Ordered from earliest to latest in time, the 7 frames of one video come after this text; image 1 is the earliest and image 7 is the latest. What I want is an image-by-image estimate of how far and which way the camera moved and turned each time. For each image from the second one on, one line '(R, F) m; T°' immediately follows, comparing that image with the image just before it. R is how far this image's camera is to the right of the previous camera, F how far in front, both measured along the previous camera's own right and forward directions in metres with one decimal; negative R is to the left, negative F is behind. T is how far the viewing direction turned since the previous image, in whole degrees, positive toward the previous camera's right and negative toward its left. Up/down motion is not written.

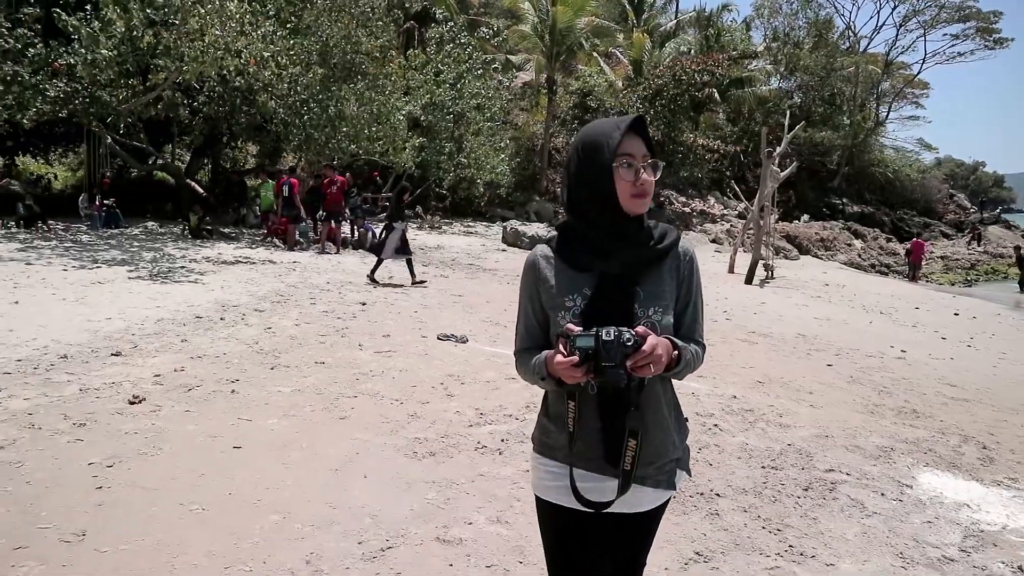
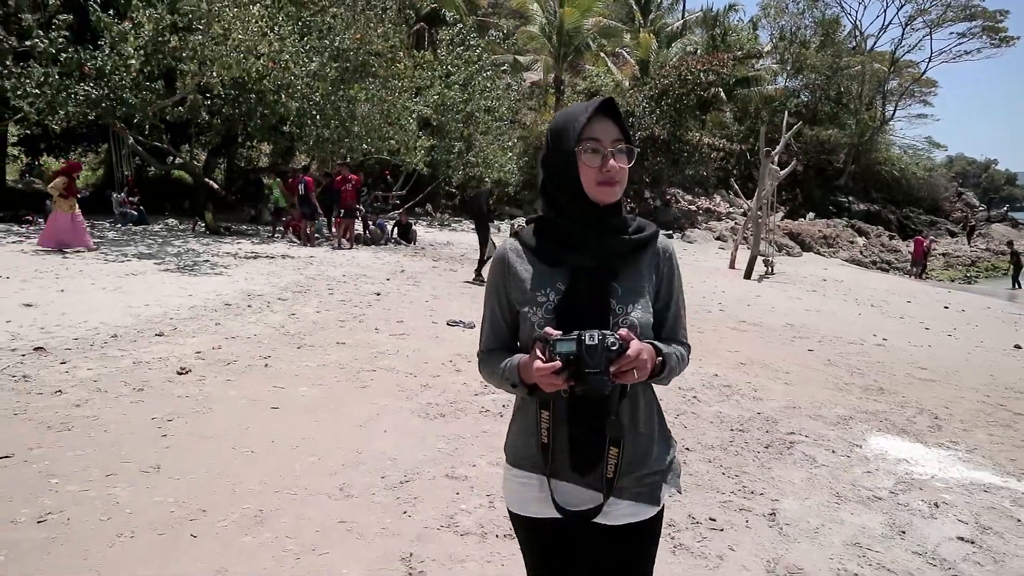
(+0.1, -0.7) m; -1°
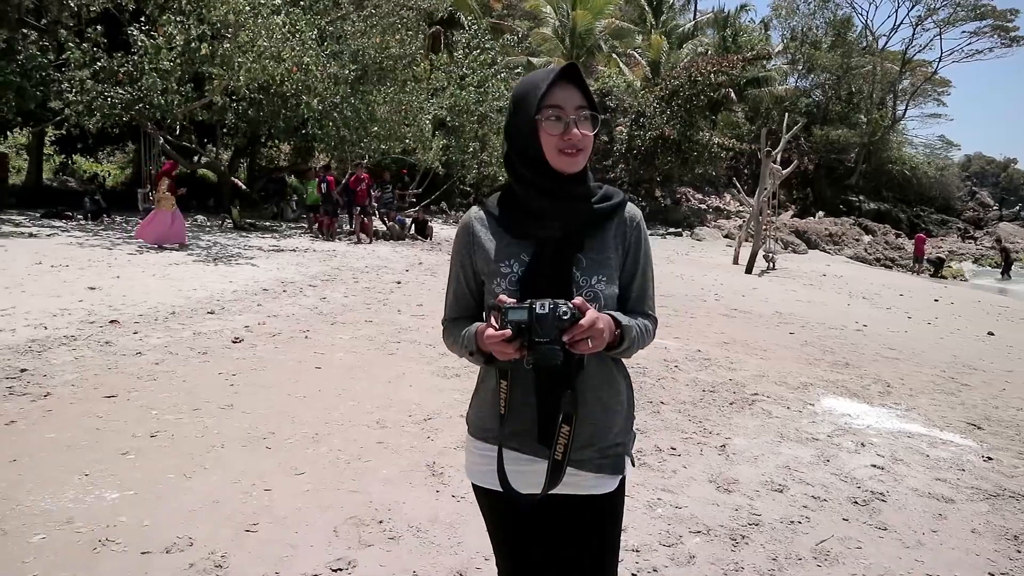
(+0.1, -0.9) m; -1°
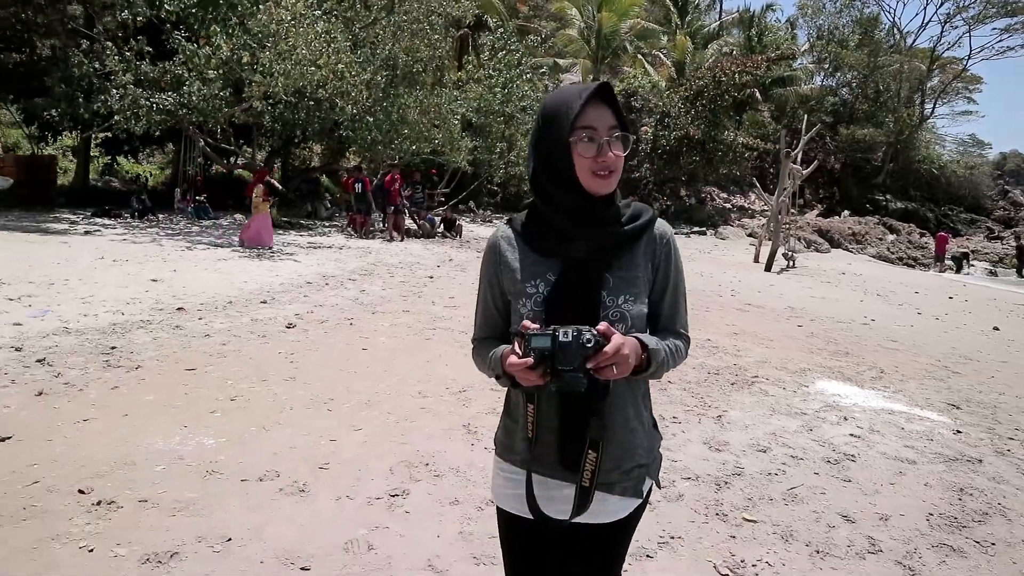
(0.0, -0.7) m; -2°
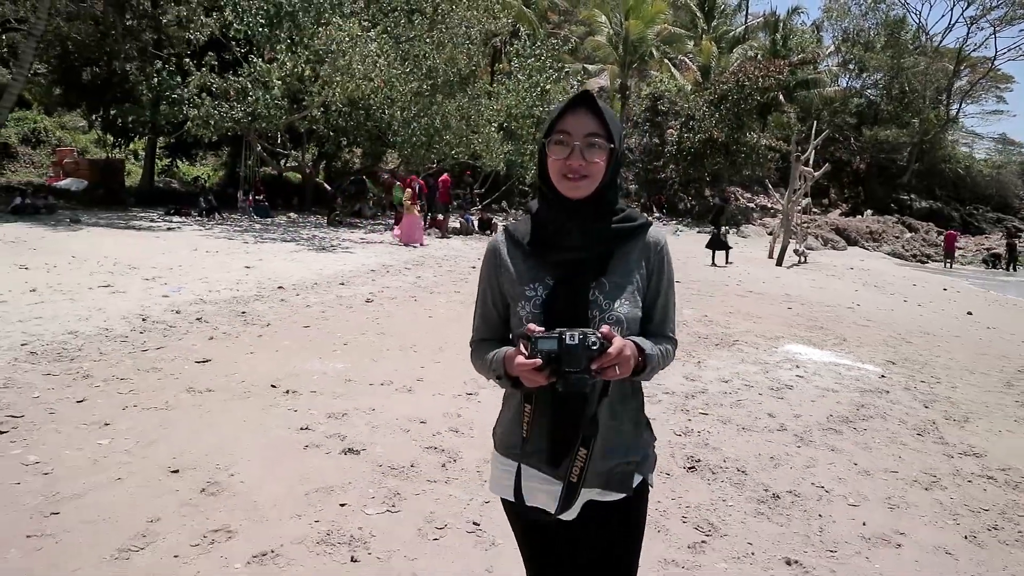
(0.0, -1.8) m; -2°
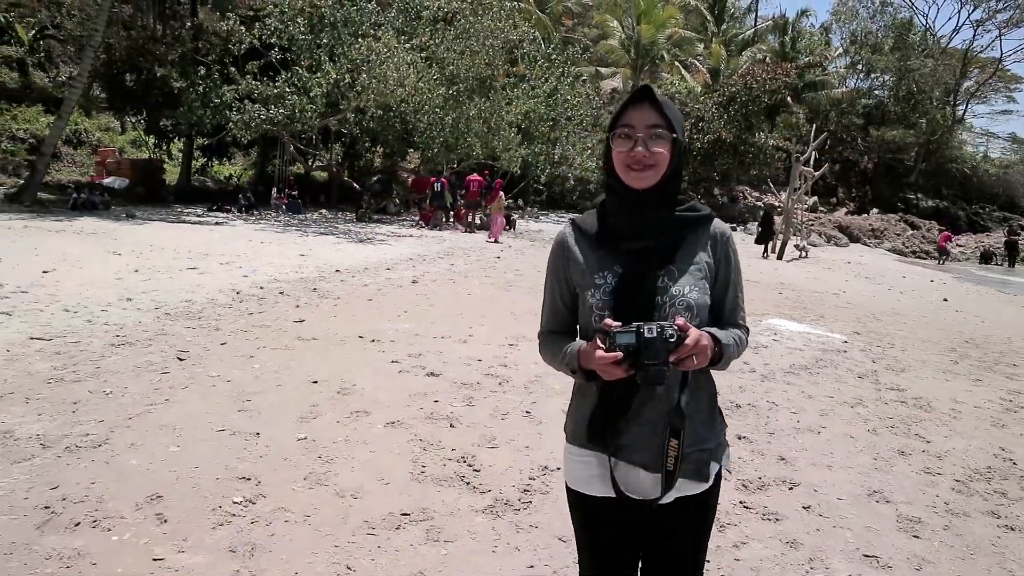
(-0.2, -1.5) m; -1°
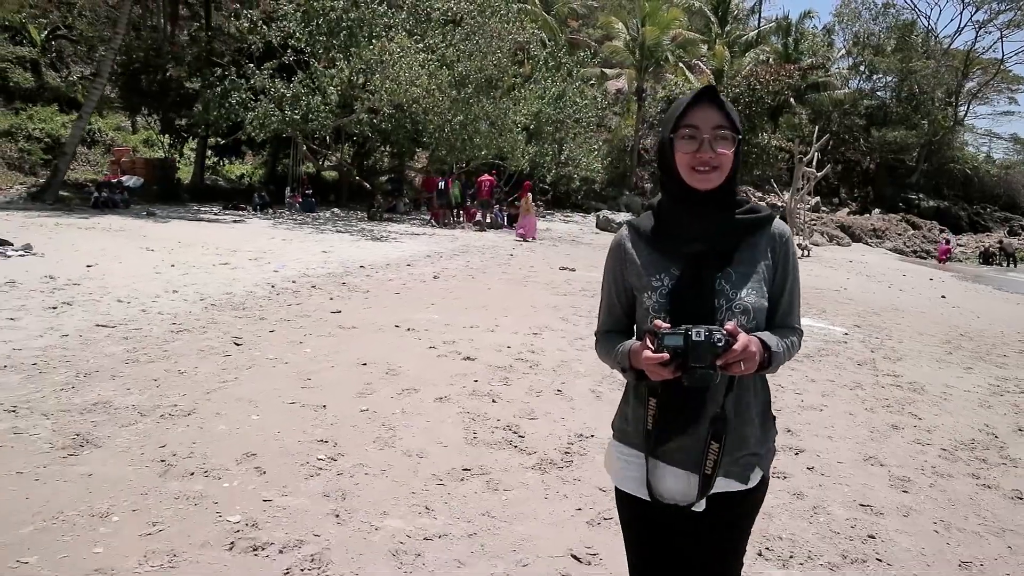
(-0.2, -0.5) m; 0°
